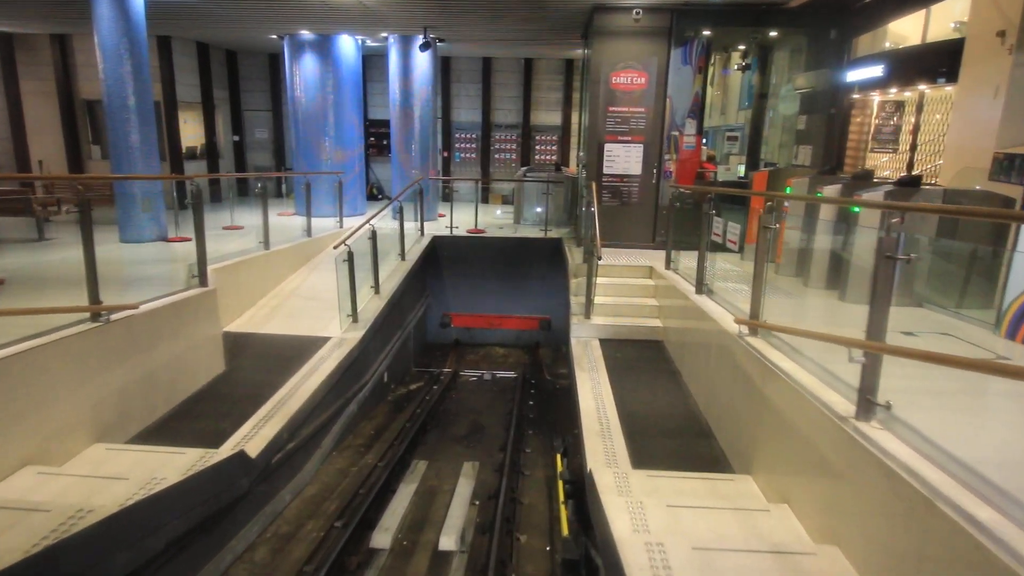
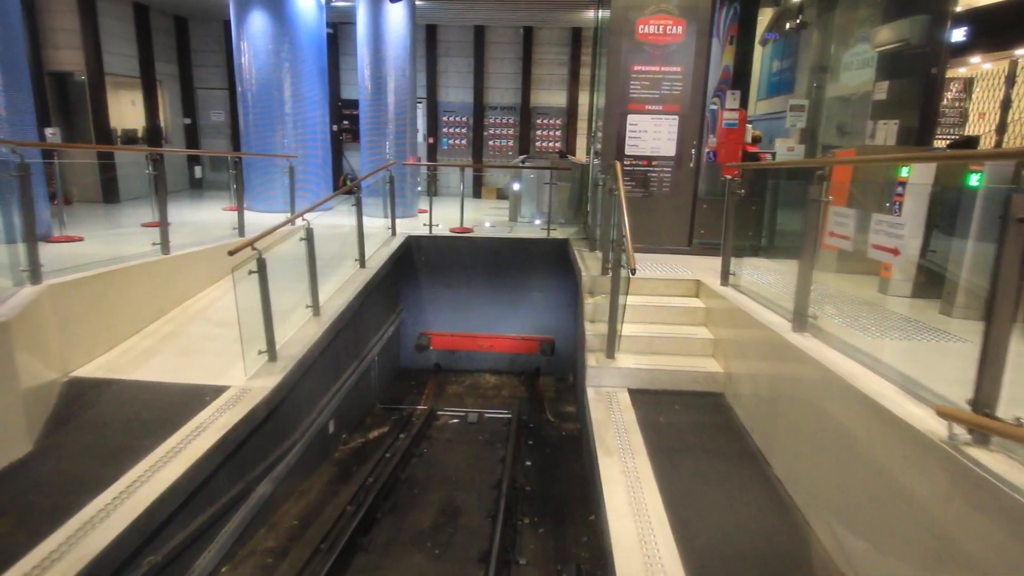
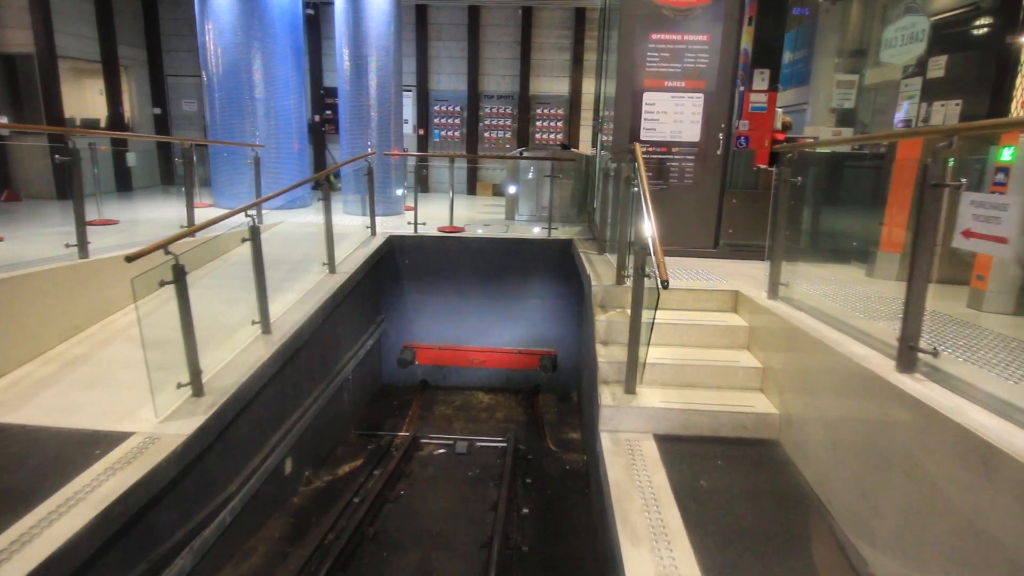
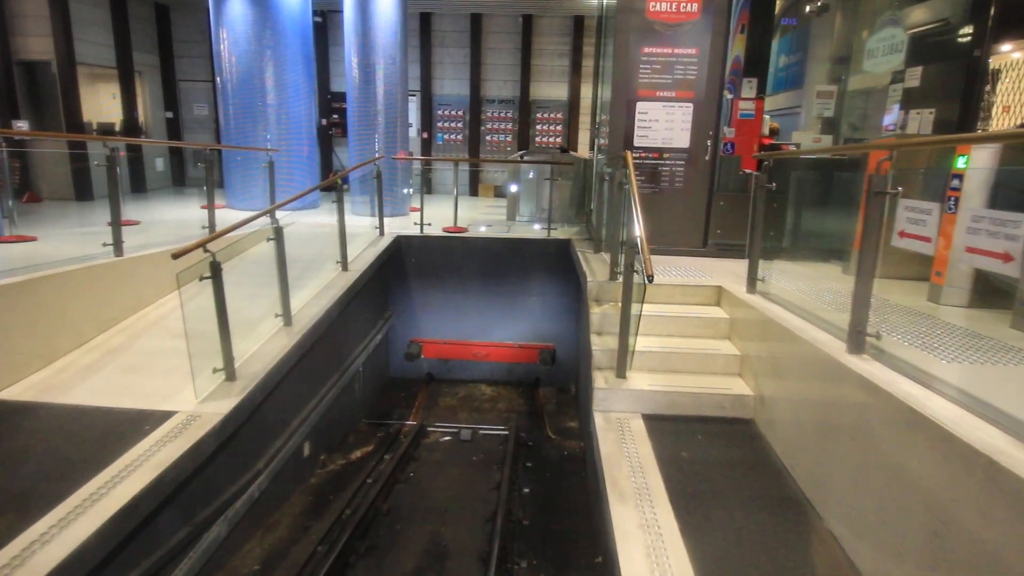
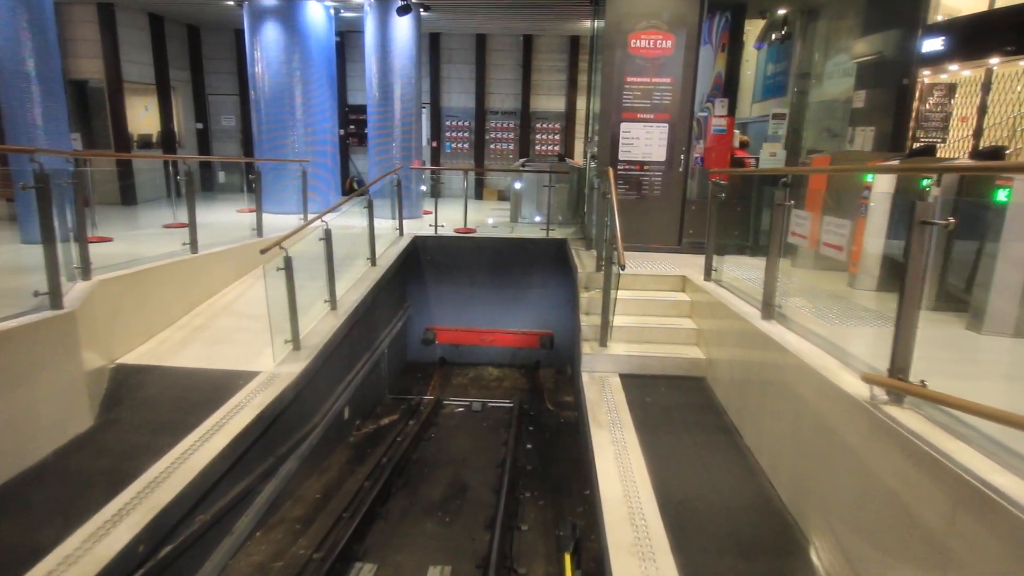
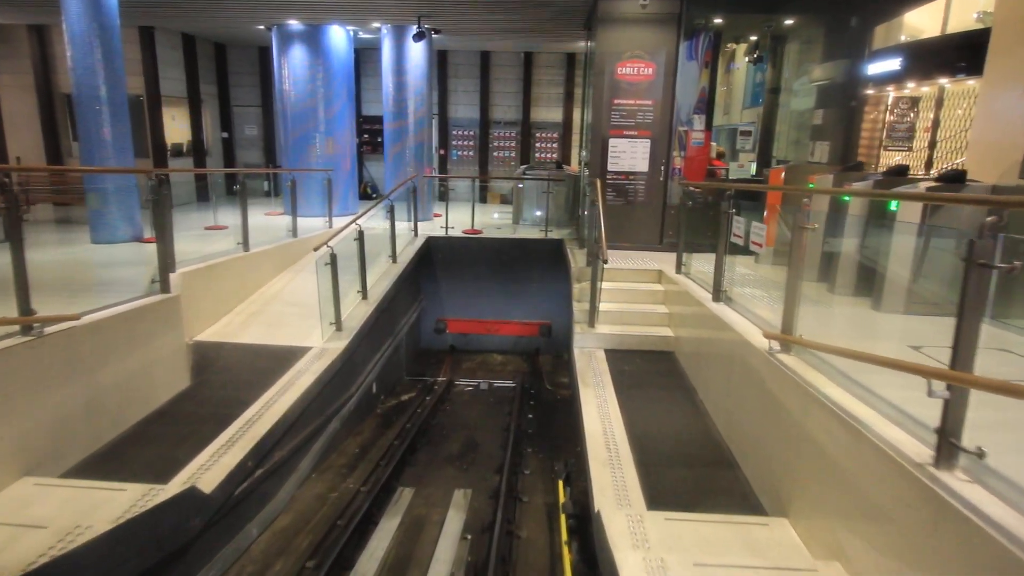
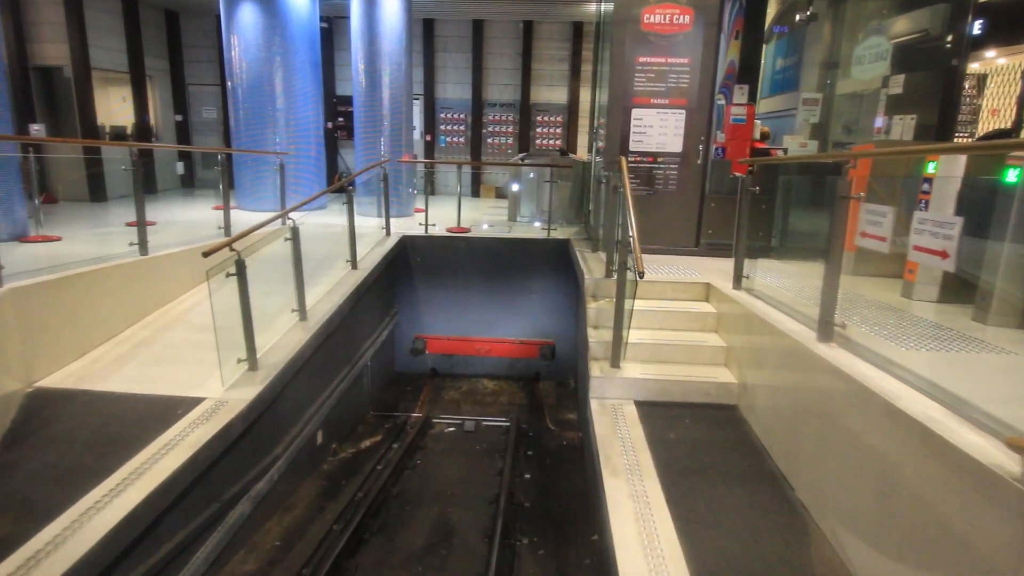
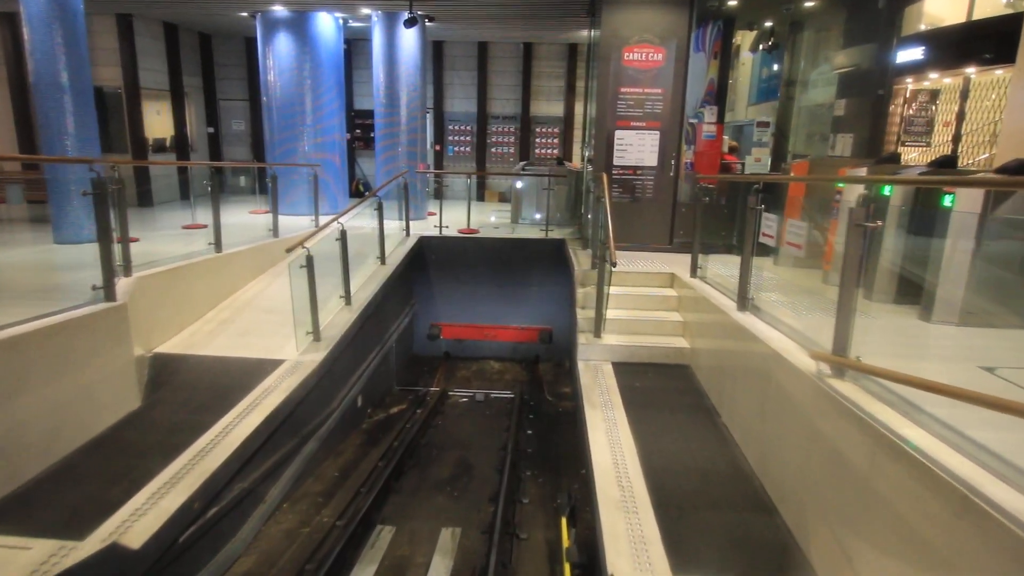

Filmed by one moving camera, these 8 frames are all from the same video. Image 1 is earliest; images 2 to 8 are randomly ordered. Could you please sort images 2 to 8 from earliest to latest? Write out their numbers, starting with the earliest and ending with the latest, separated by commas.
6, 8, 5, 2, 7, 4, 3
